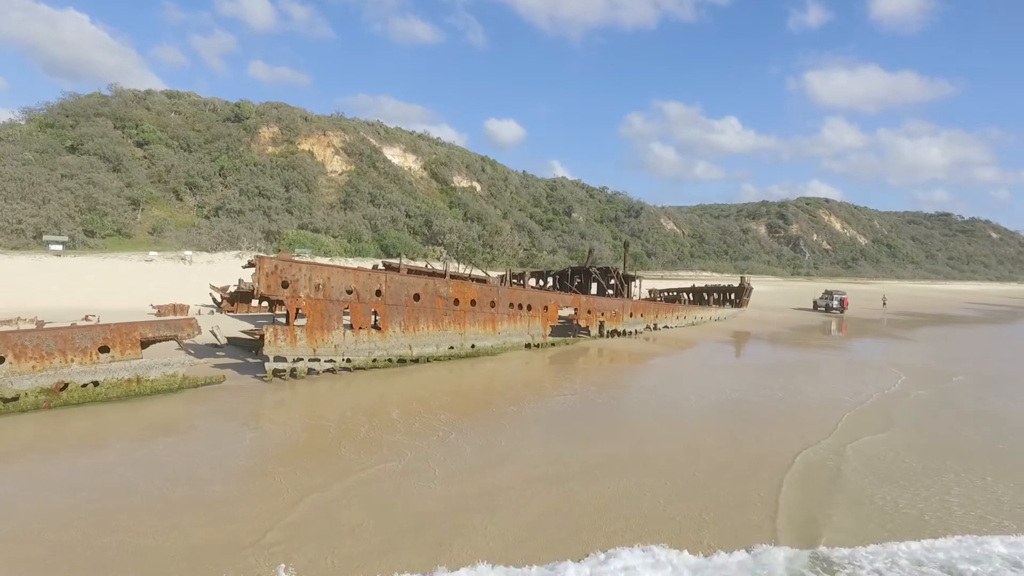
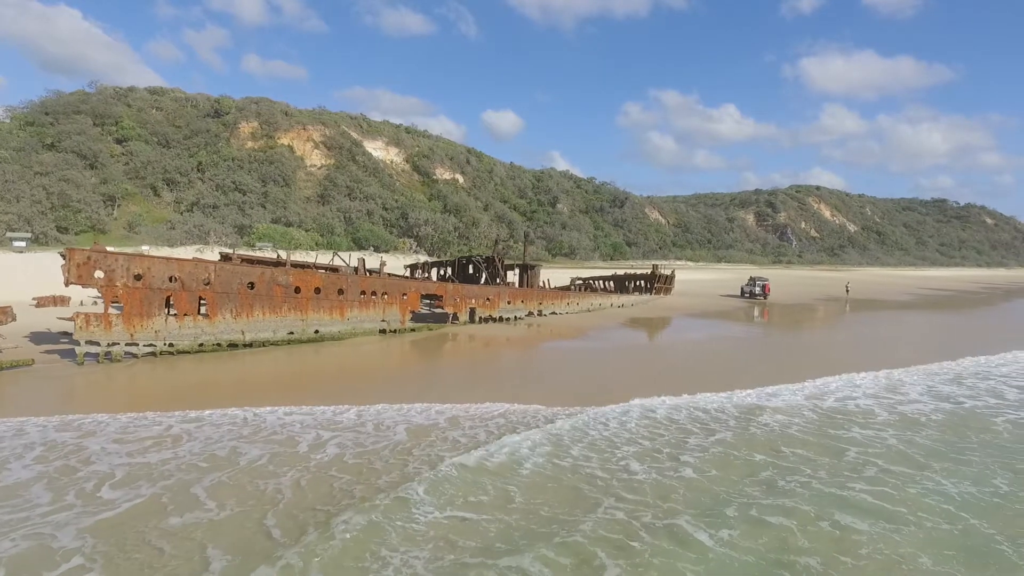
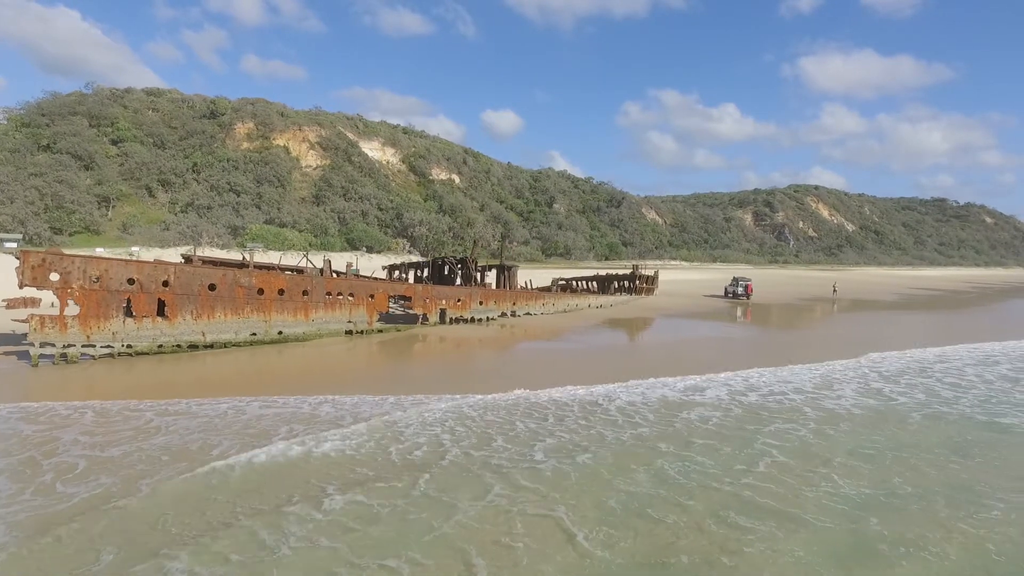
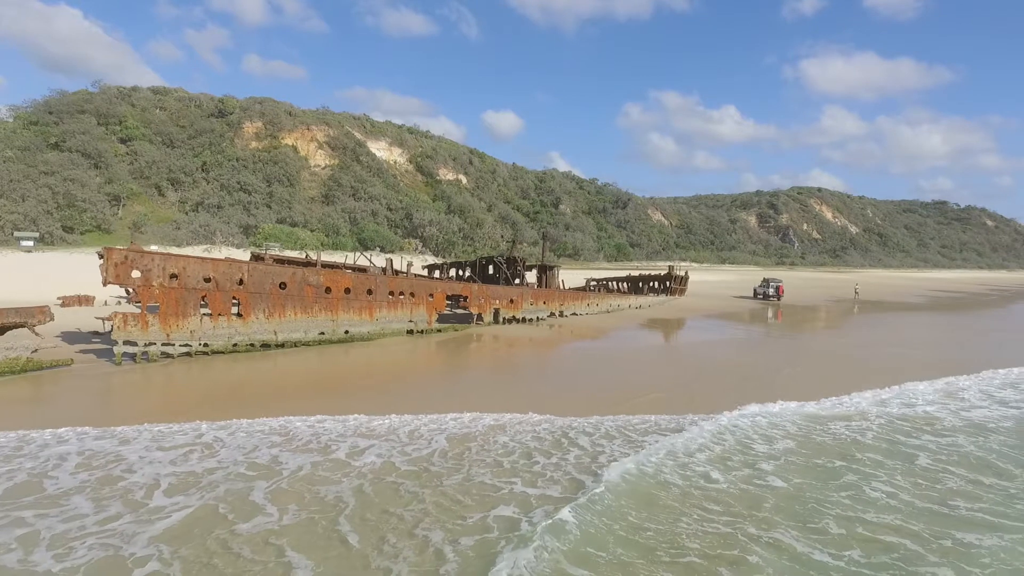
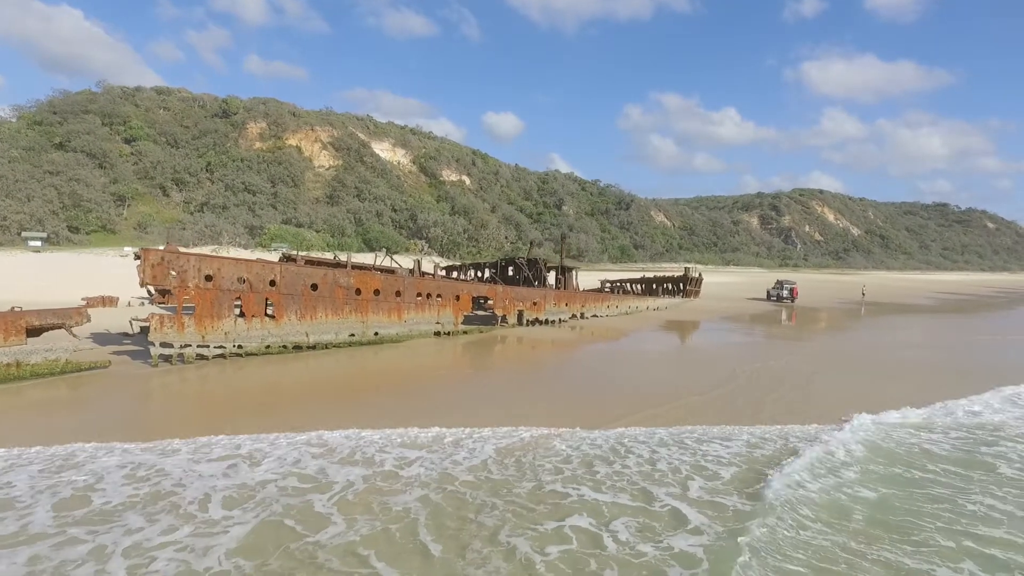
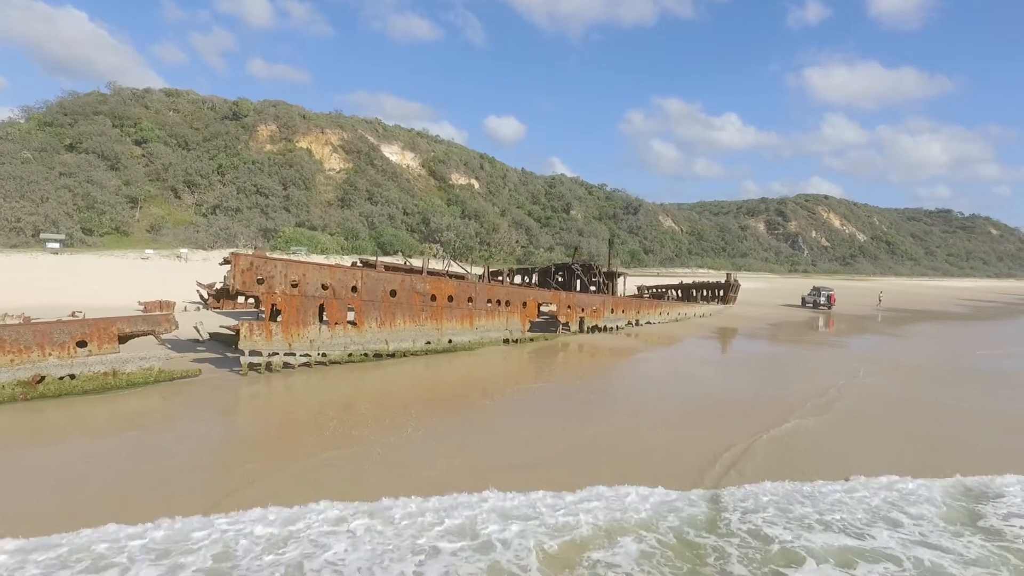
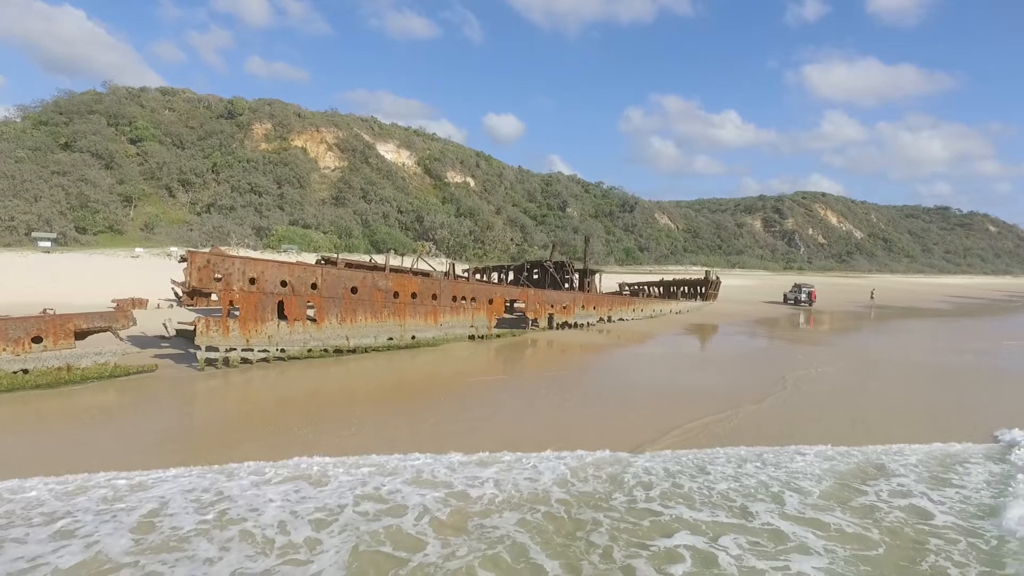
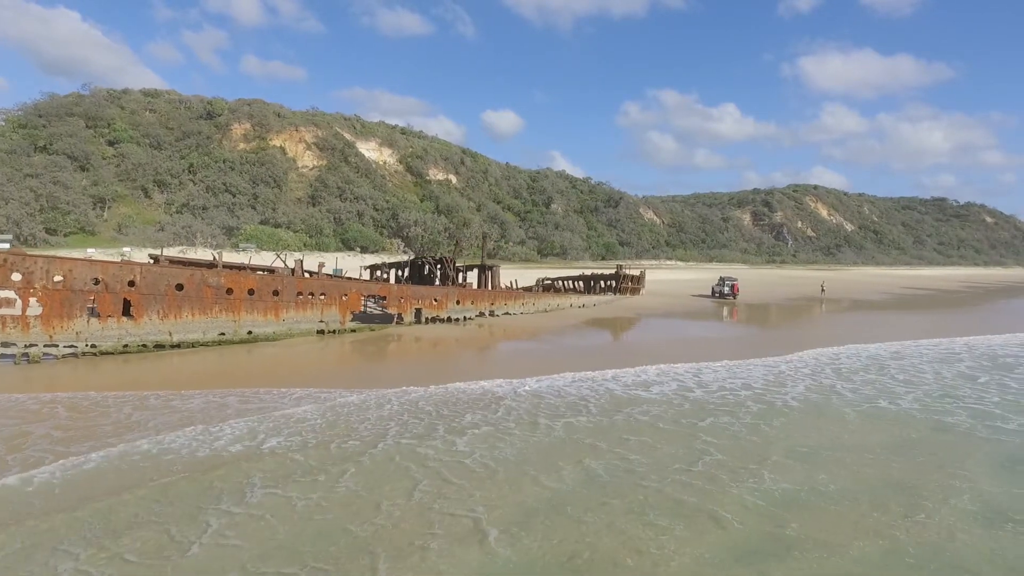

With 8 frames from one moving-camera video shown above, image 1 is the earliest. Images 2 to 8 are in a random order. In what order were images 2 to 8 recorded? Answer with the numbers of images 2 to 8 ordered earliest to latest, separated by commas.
6, 7, 5, 4, 2, 3, 8
